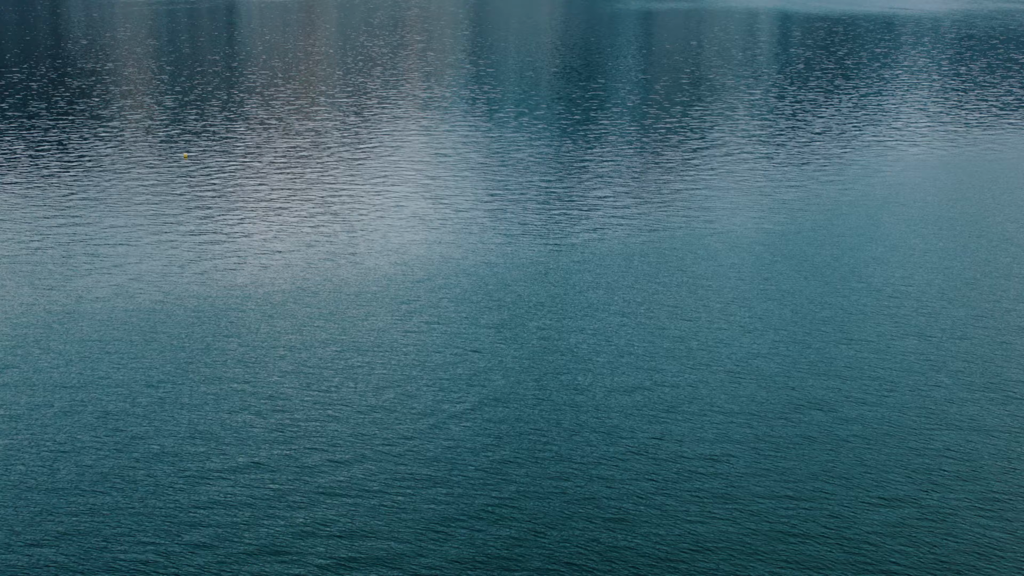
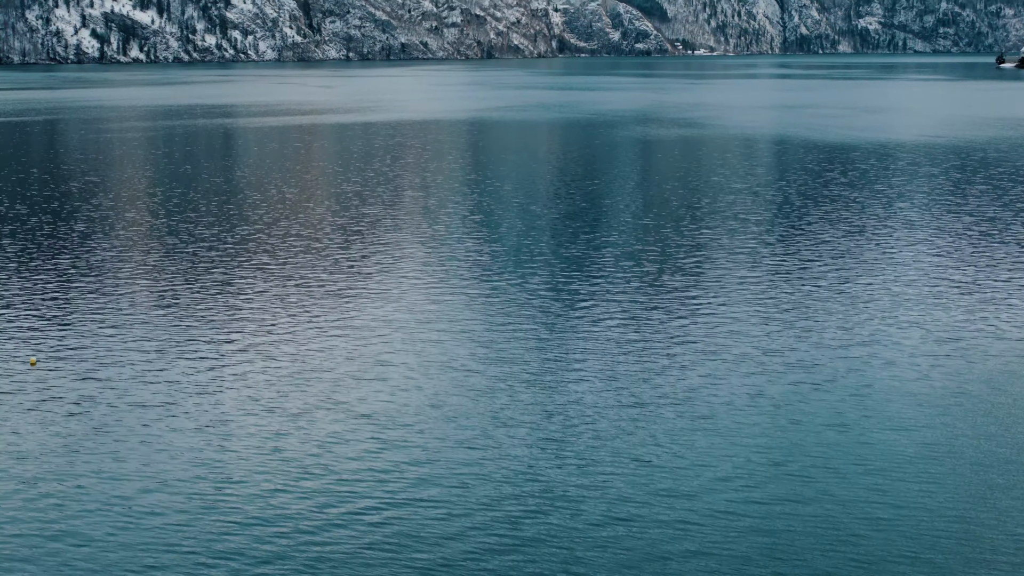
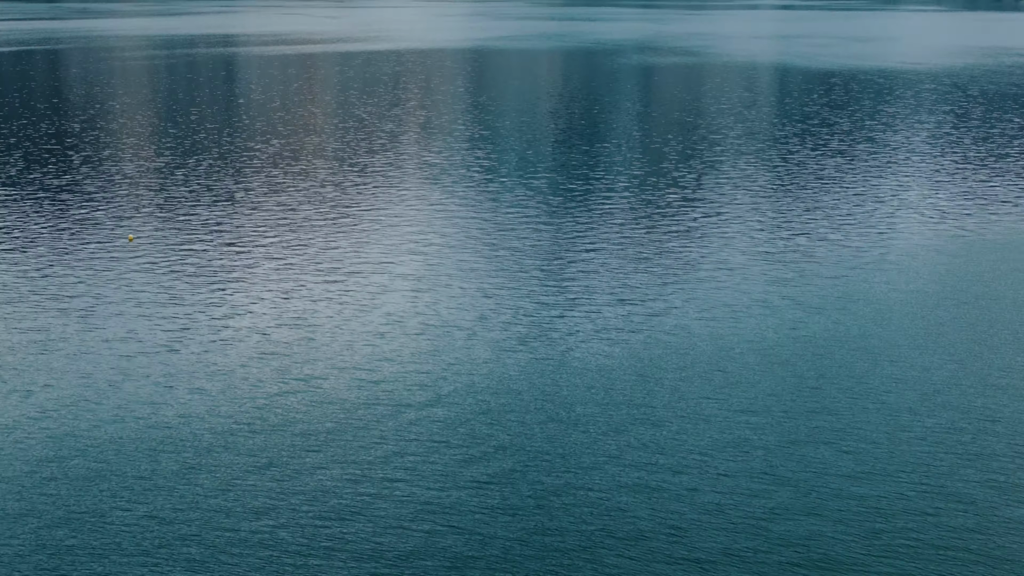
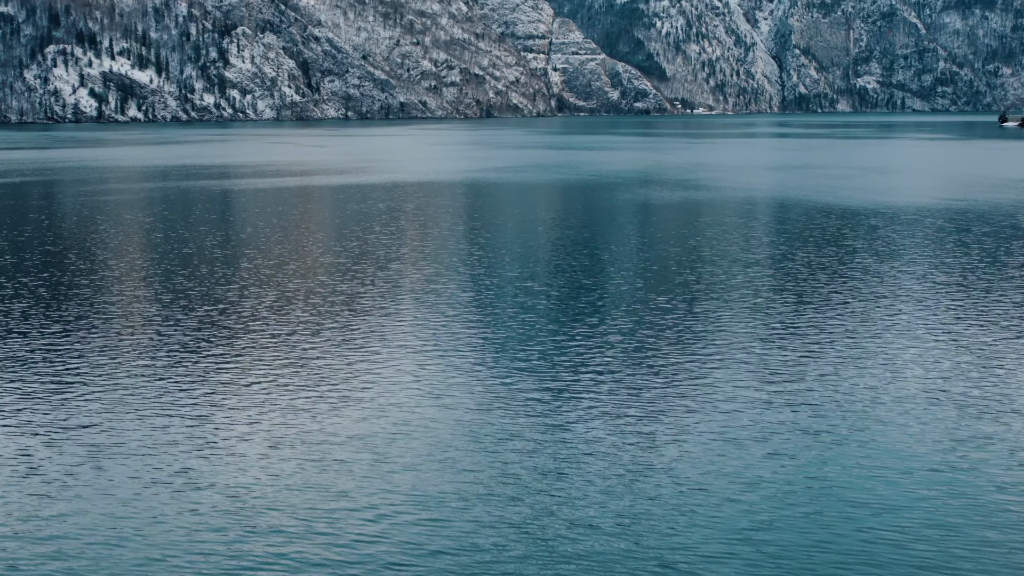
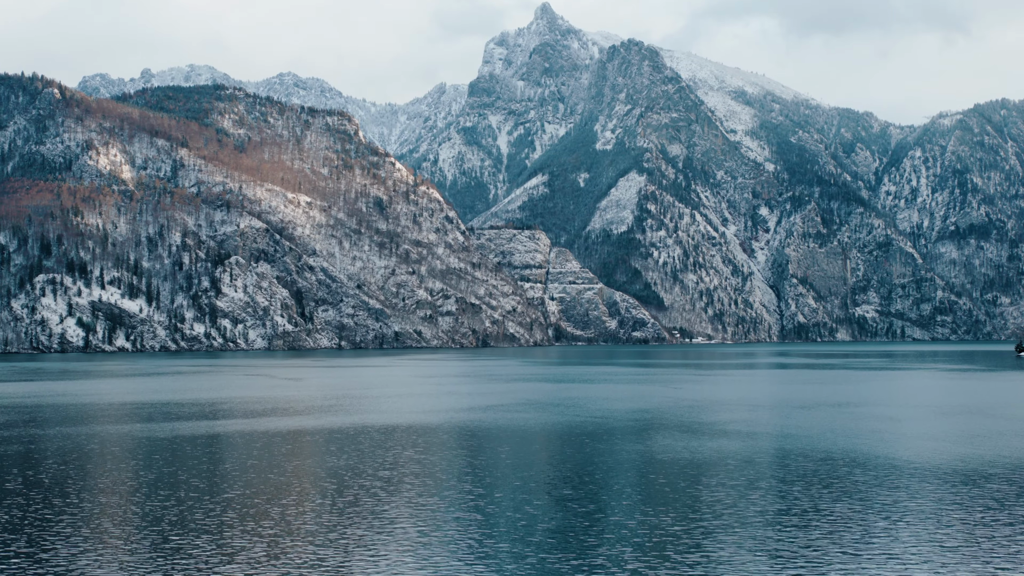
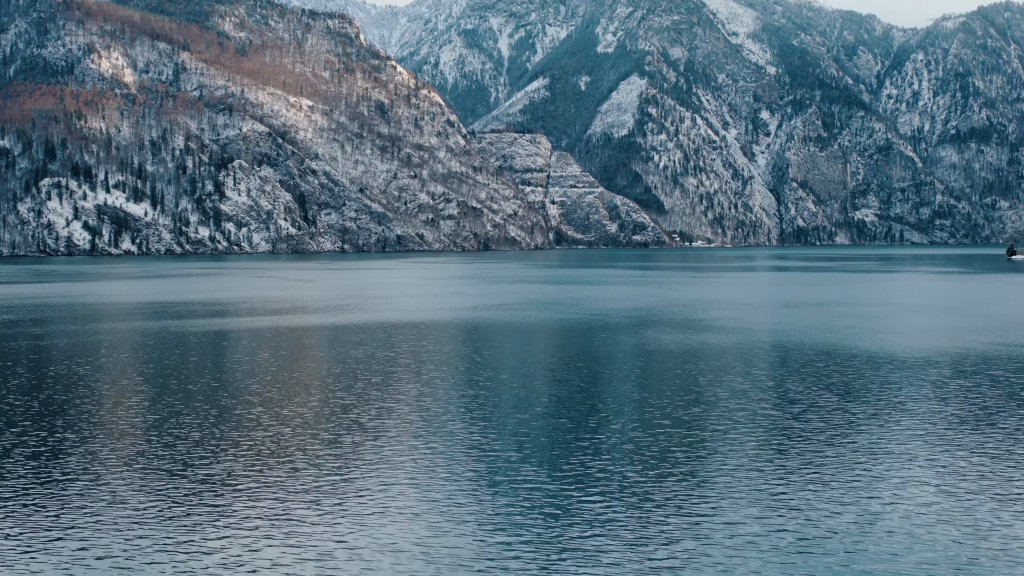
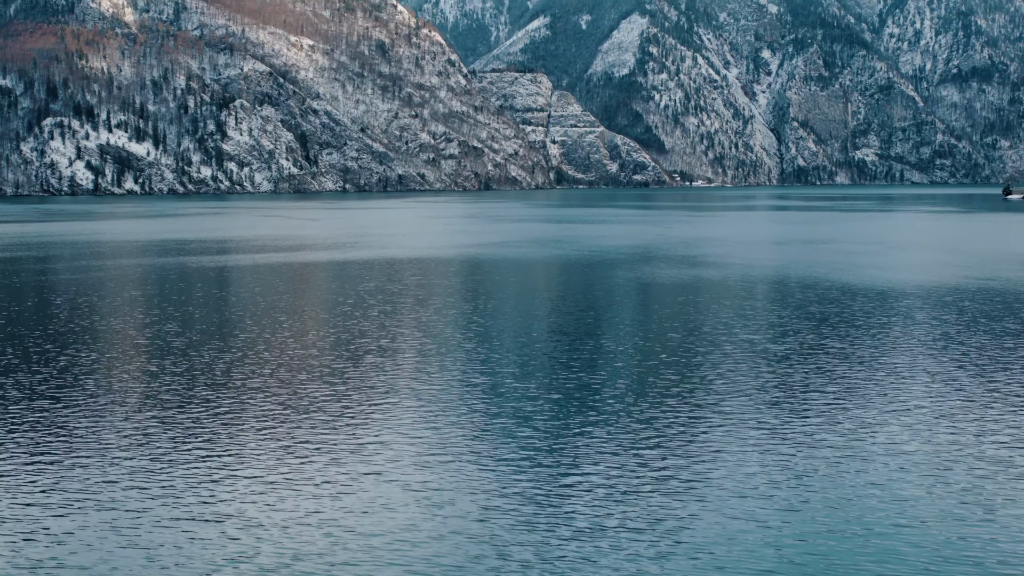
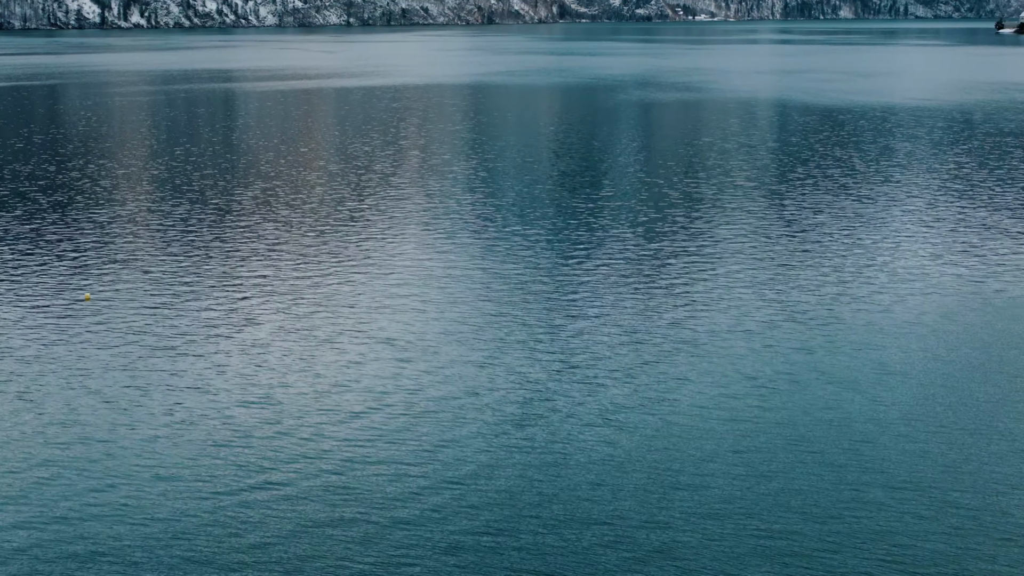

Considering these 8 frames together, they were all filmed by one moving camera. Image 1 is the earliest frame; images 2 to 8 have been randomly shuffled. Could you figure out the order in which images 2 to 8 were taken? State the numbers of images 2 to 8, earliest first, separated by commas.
3, 8, 2, 4, 7, 6, 5
